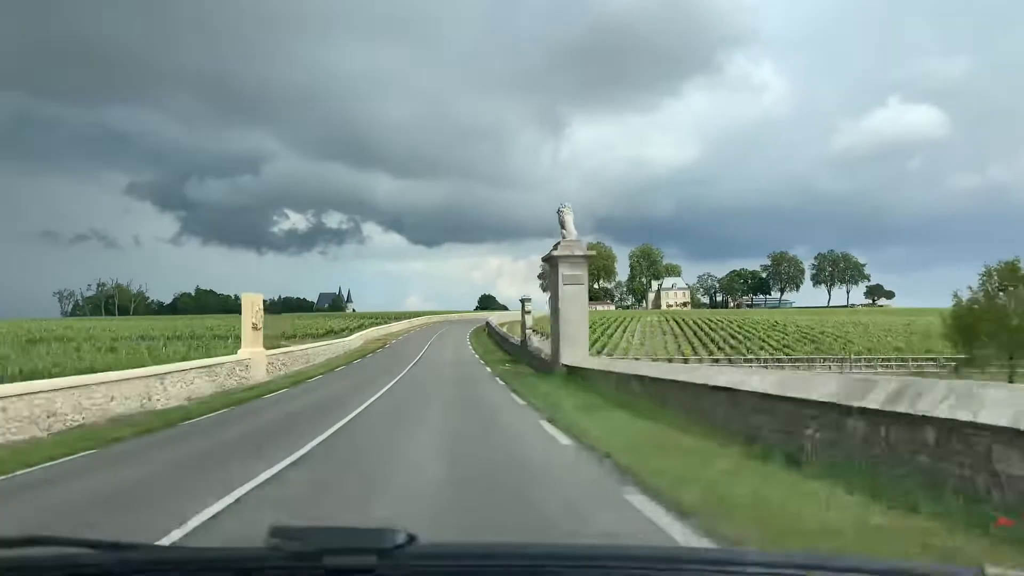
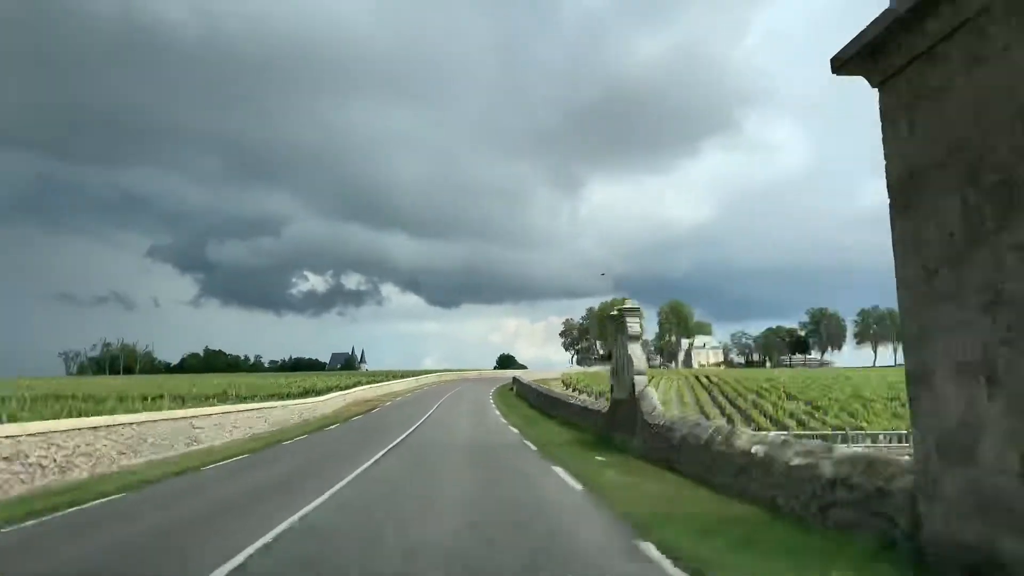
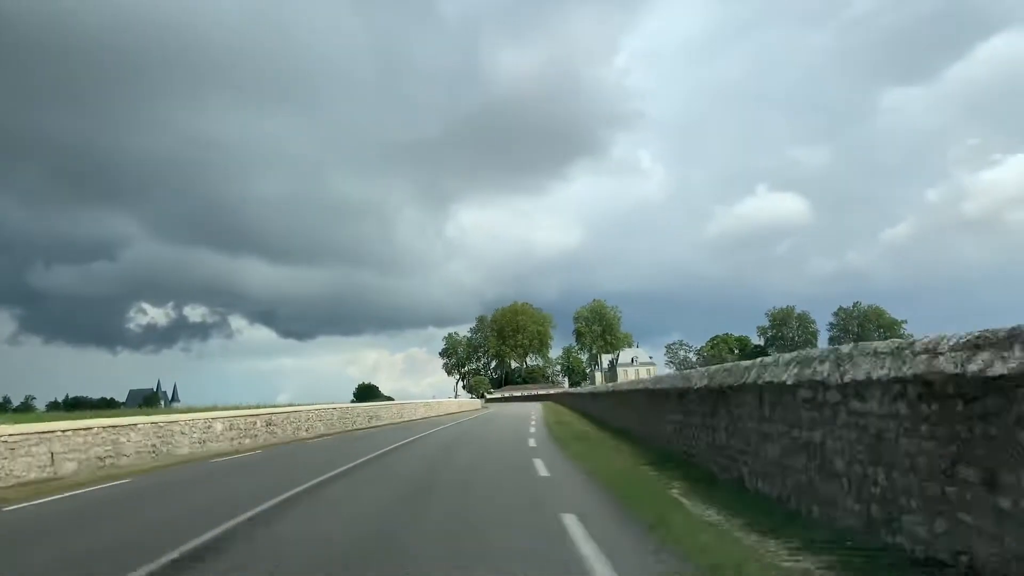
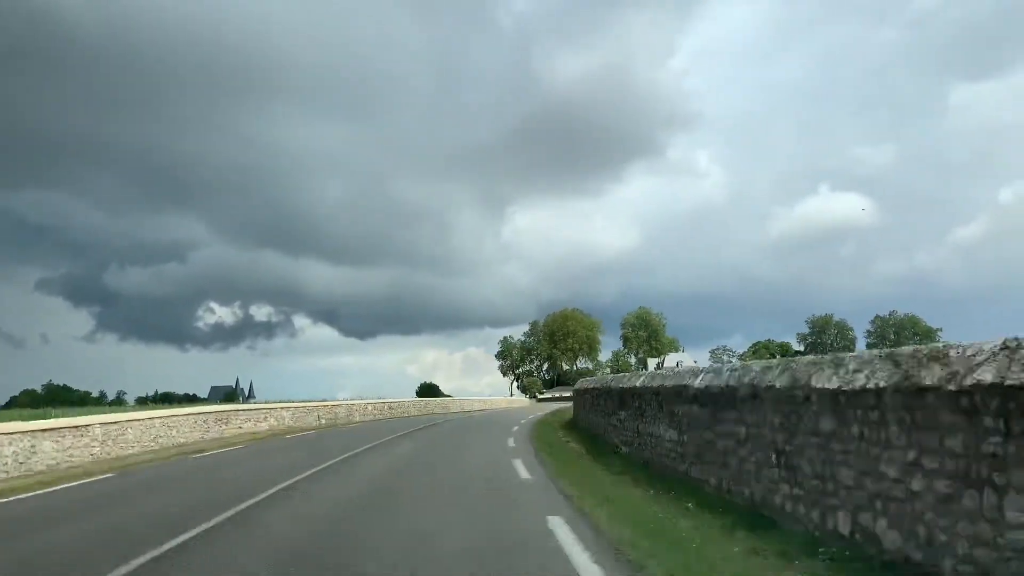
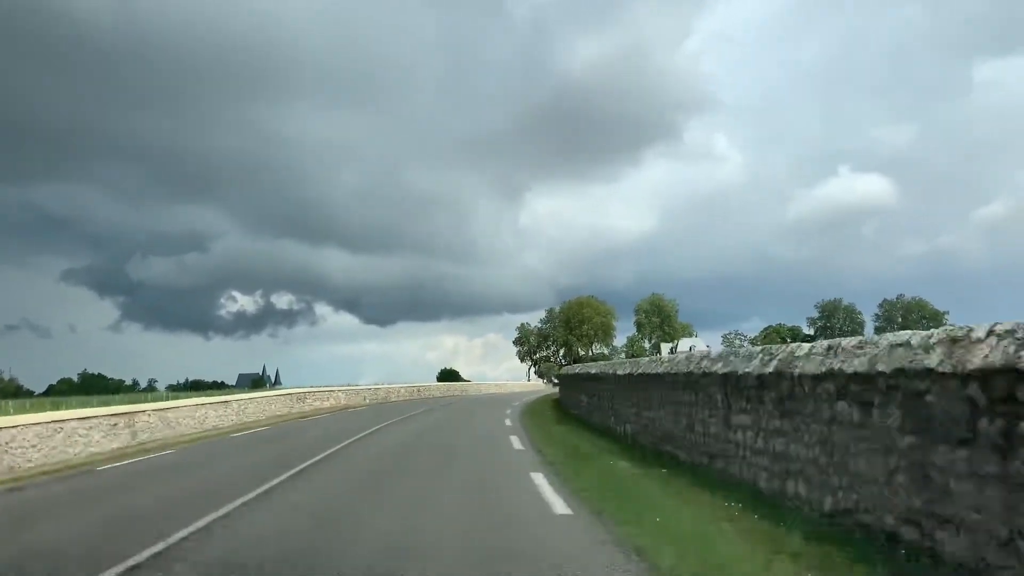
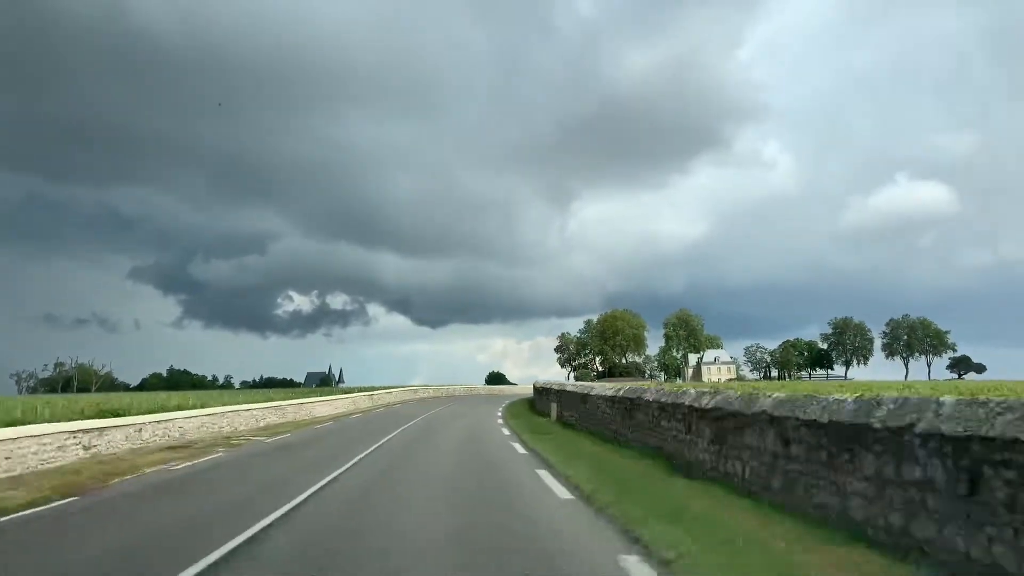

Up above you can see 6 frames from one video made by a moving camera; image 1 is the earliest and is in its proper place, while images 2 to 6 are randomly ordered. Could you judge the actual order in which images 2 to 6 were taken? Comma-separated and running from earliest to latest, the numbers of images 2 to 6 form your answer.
2, 6, 5, 4, 3
